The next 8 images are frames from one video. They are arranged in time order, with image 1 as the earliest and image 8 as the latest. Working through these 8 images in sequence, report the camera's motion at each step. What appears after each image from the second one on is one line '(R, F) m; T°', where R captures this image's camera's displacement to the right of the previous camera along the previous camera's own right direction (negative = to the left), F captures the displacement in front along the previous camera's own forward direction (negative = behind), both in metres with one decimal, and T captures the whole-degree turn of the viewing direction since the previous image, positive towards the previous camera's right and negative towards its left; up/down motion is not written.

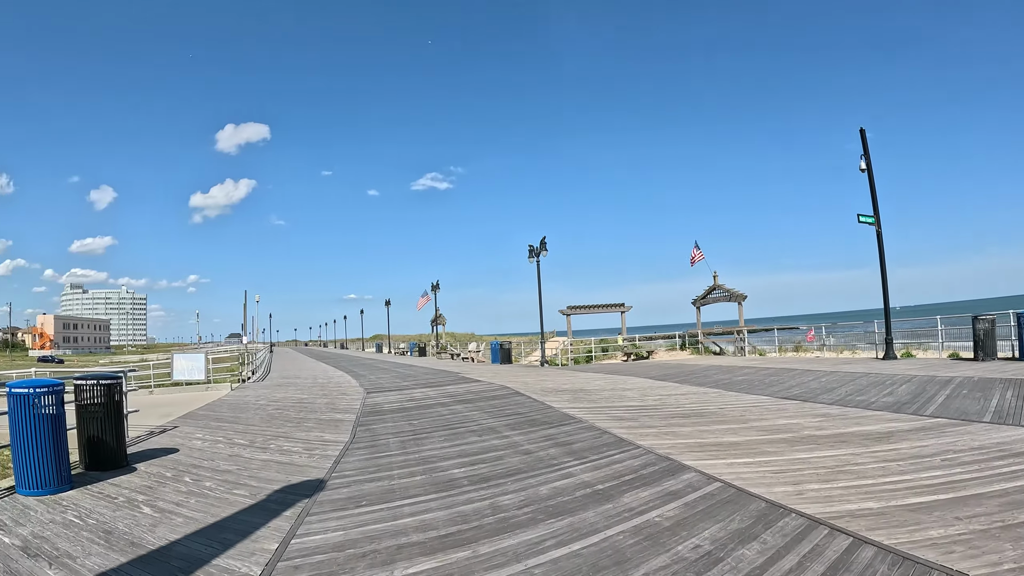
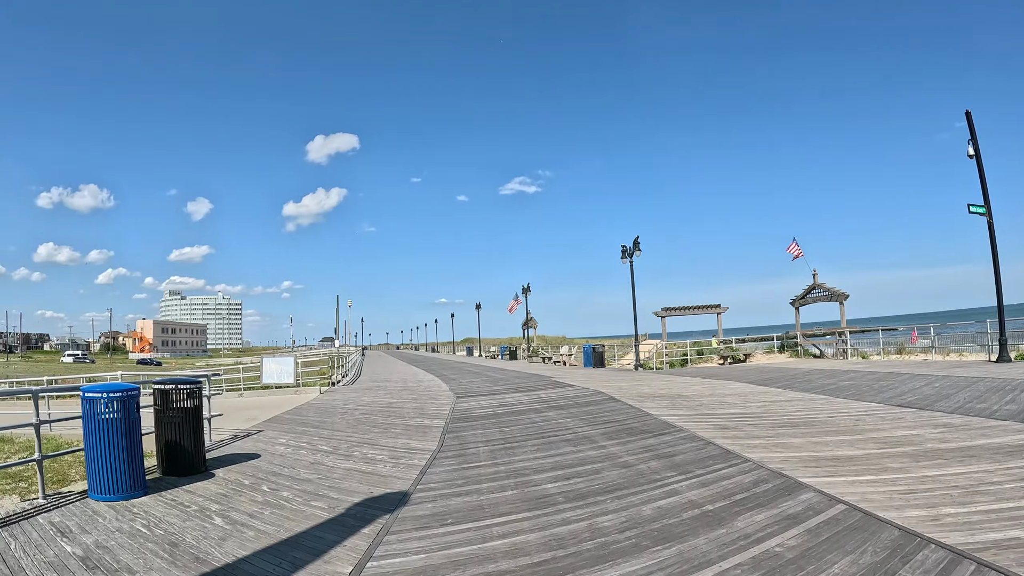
(-0.1, +0.7) m; -8°
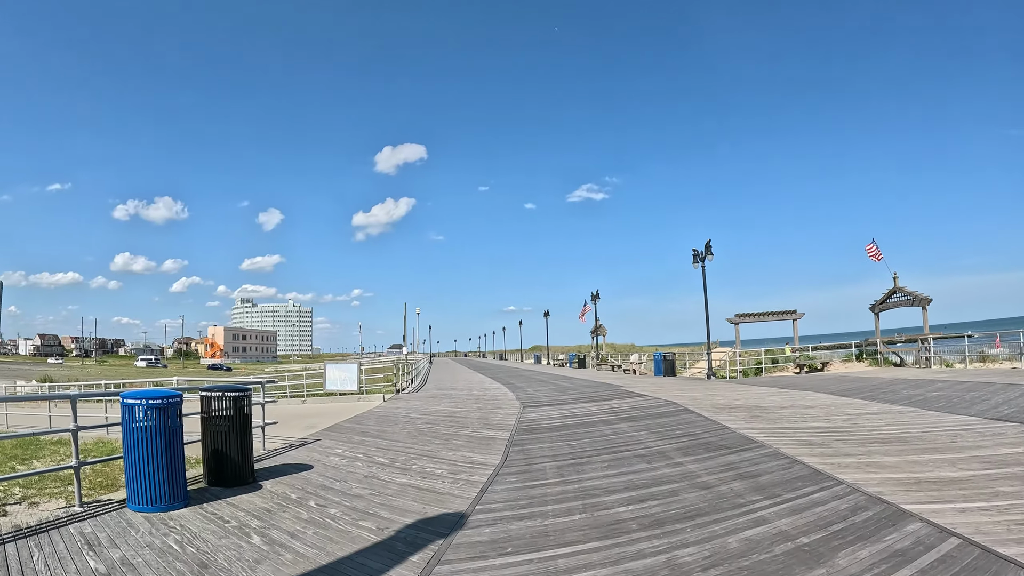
(0.0, +0.6) m; -6°
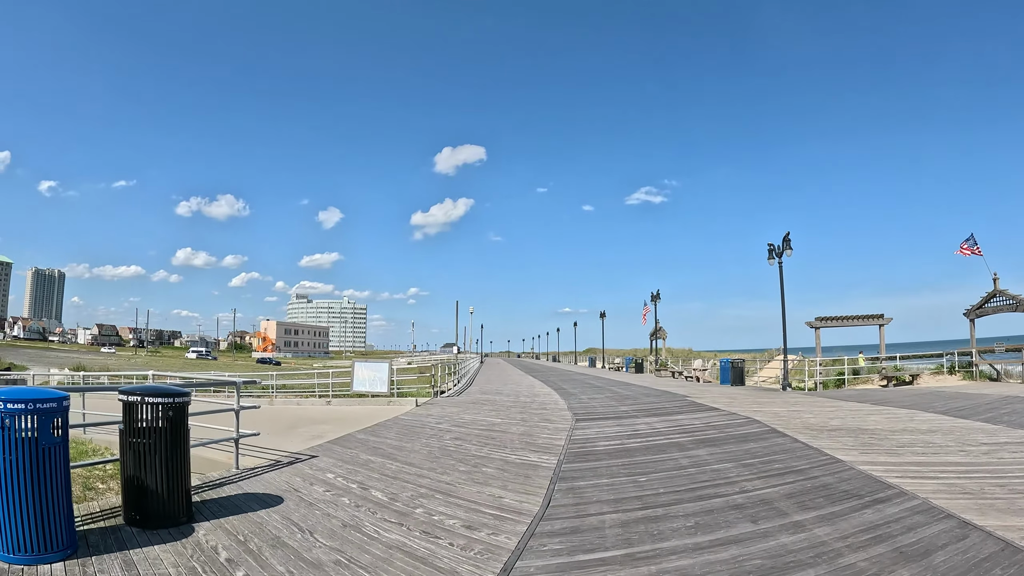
(+0.1, +2.2) m; -6°
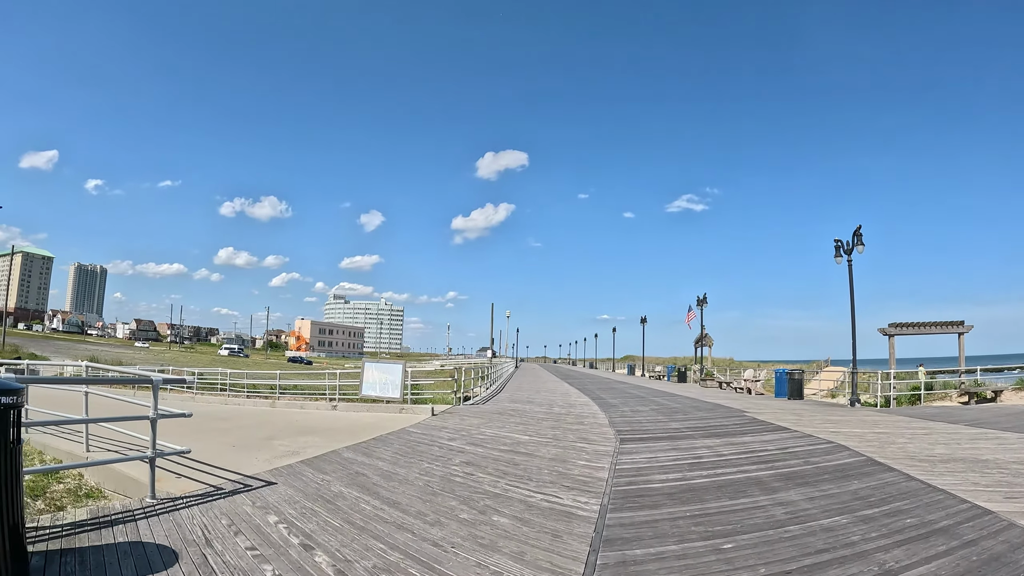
(+0.1, +2.0) m; -4°
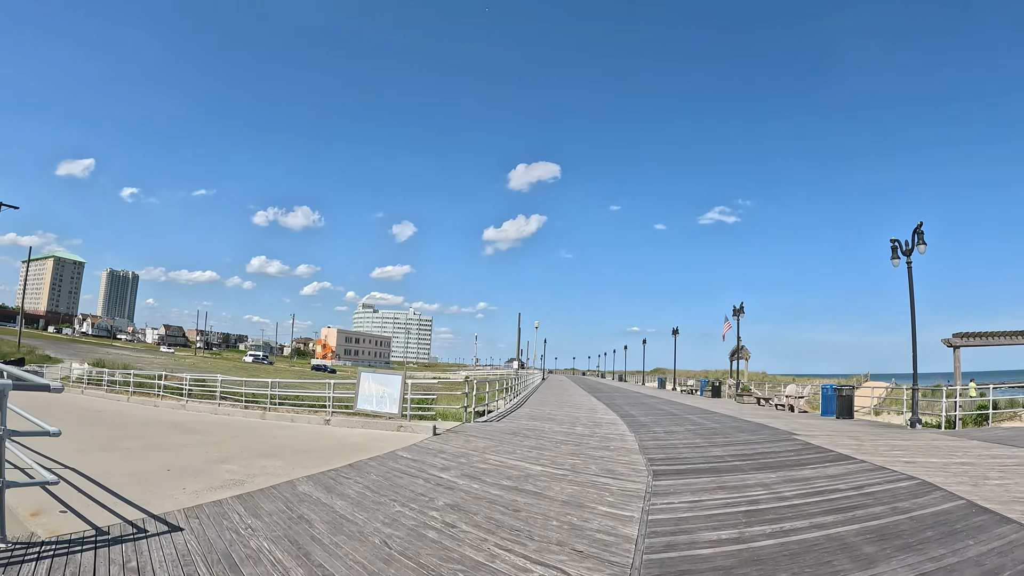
(+0.3, +1.6) m; -3°
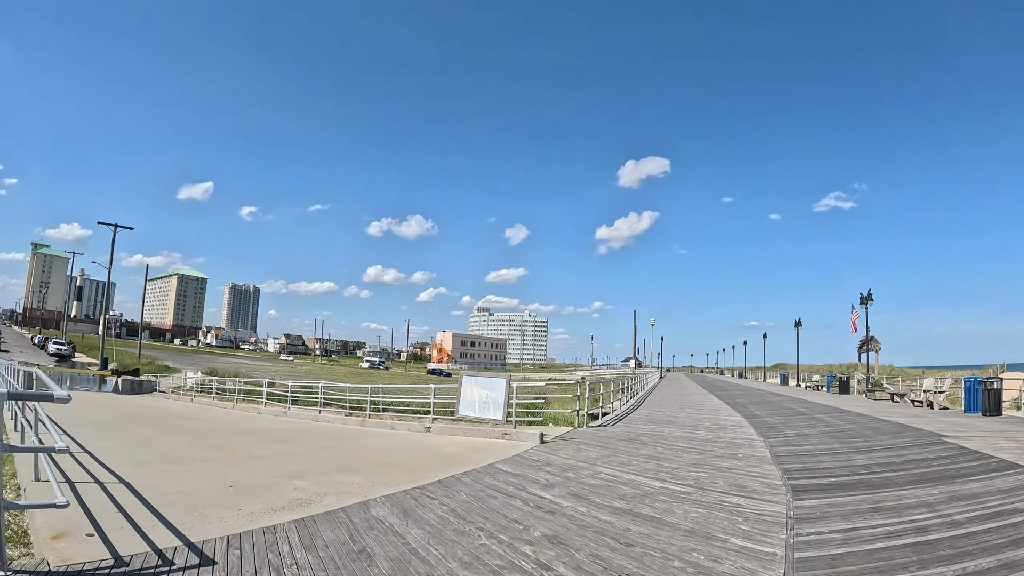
(0.0, +0.9) m; -9°
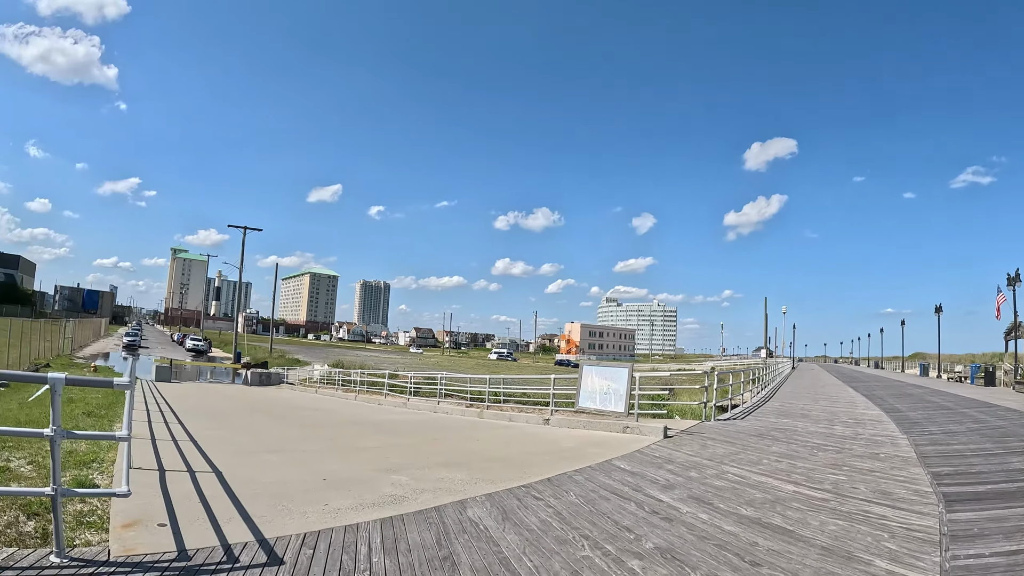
(+0.1, +0.4) m; -11°
